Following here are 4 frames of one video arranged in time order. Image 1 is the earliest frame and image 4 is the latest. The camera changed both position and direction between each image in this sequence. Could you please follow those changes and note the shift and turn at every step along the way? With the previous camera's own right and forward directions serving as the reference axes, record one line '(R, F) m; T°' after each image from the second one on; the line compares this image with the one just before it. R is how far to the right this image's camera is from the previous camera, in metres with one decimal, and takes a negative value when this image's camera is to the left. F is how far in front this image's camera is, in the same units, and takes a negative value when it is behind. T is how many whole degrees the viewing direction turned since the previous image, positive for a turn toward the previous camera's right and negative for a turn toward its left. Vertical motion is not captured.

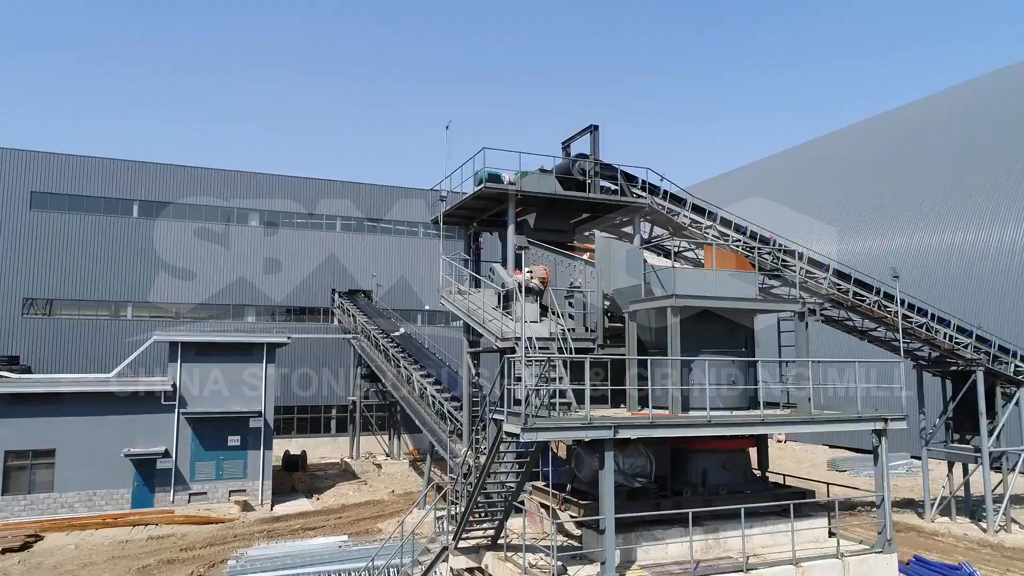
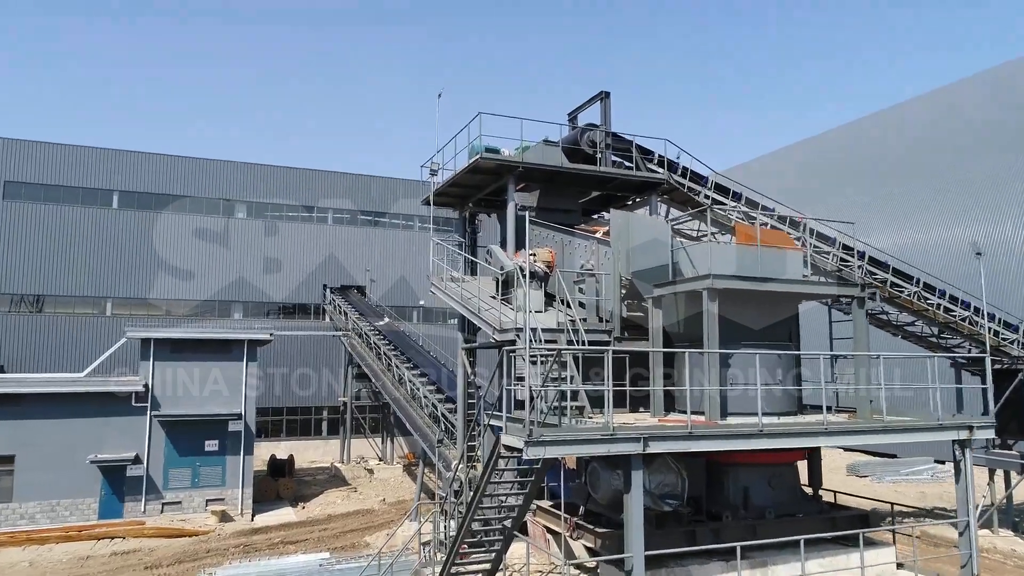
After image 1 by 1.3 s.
(0.0, +1.8) m; 0°
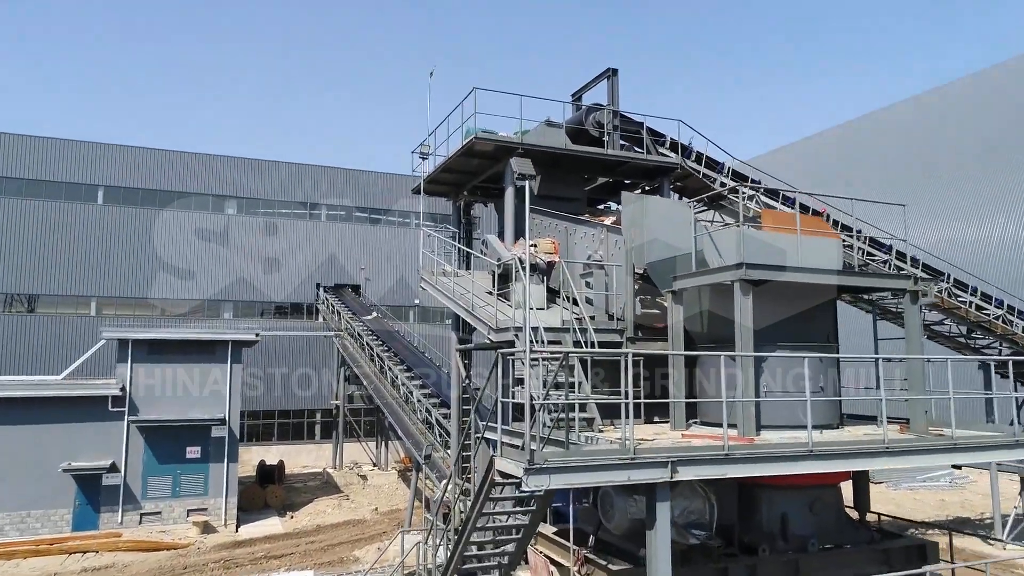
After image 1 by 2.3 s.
(0.0, +1.2) m; 0°
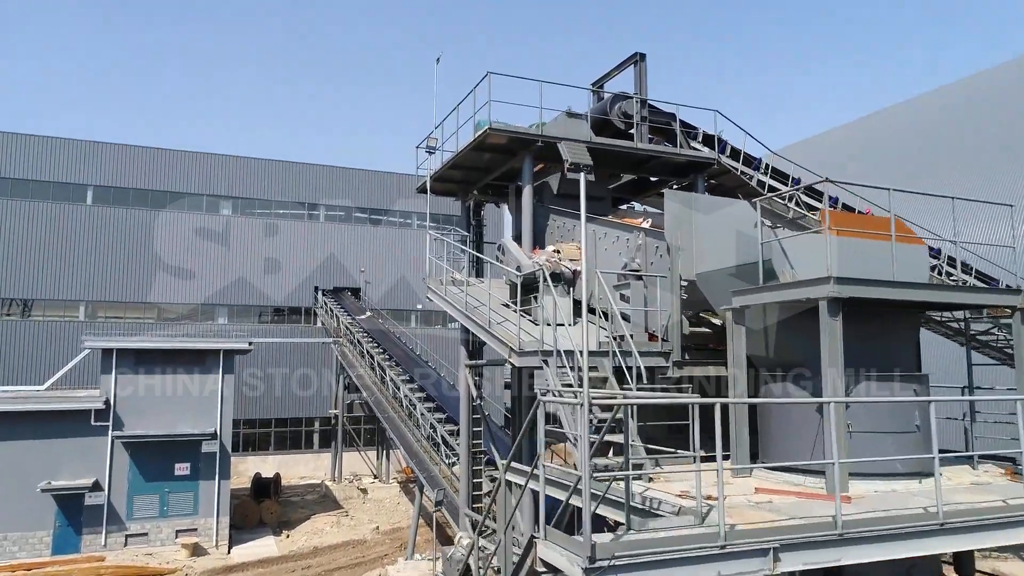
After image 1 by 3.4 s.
(-0.3, +1.3) m; 0°
